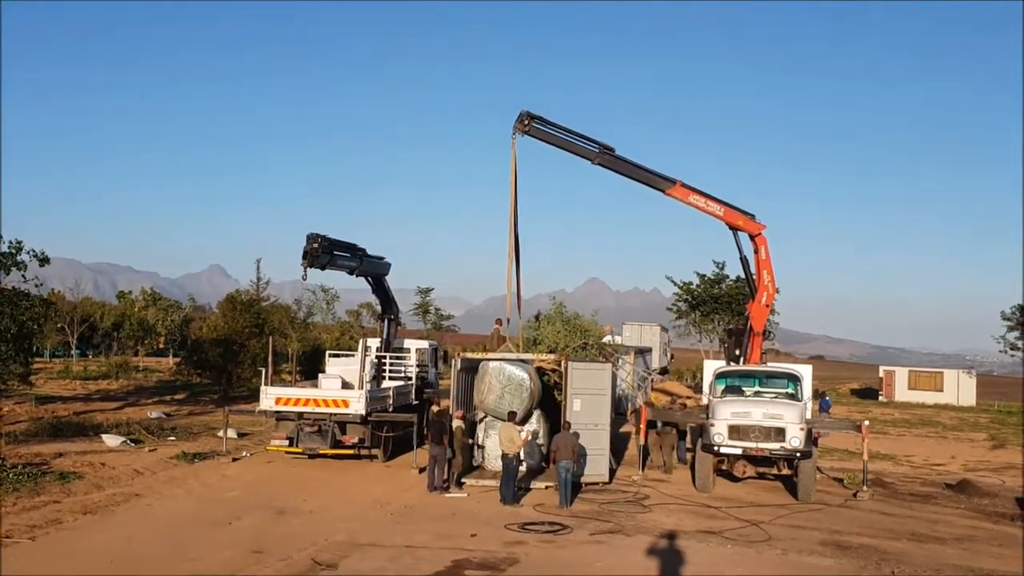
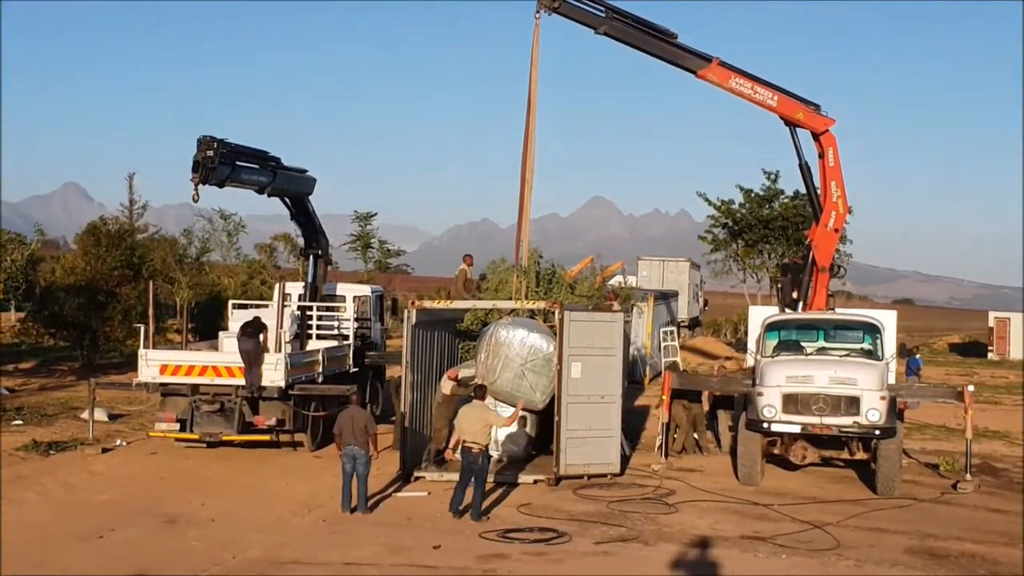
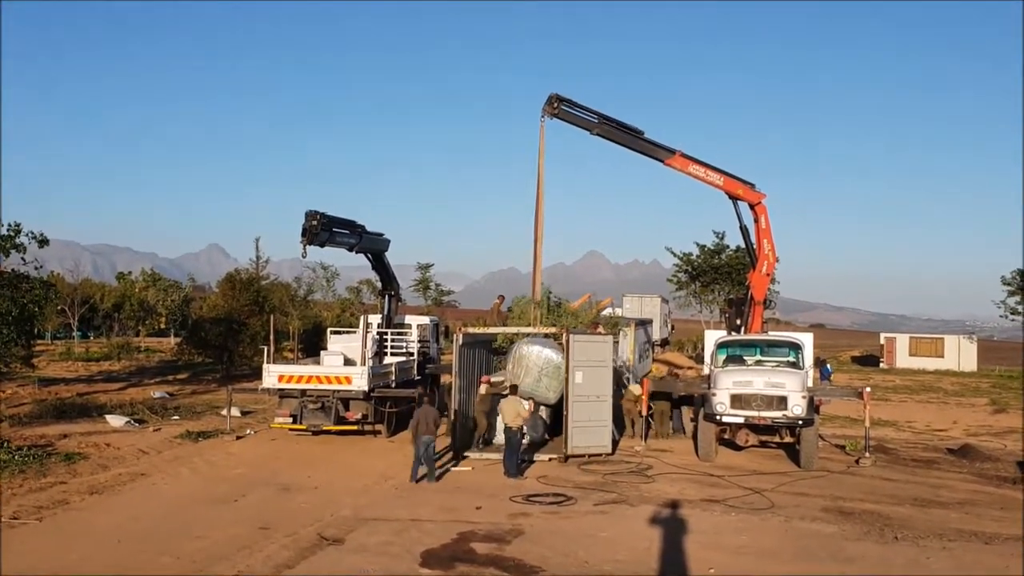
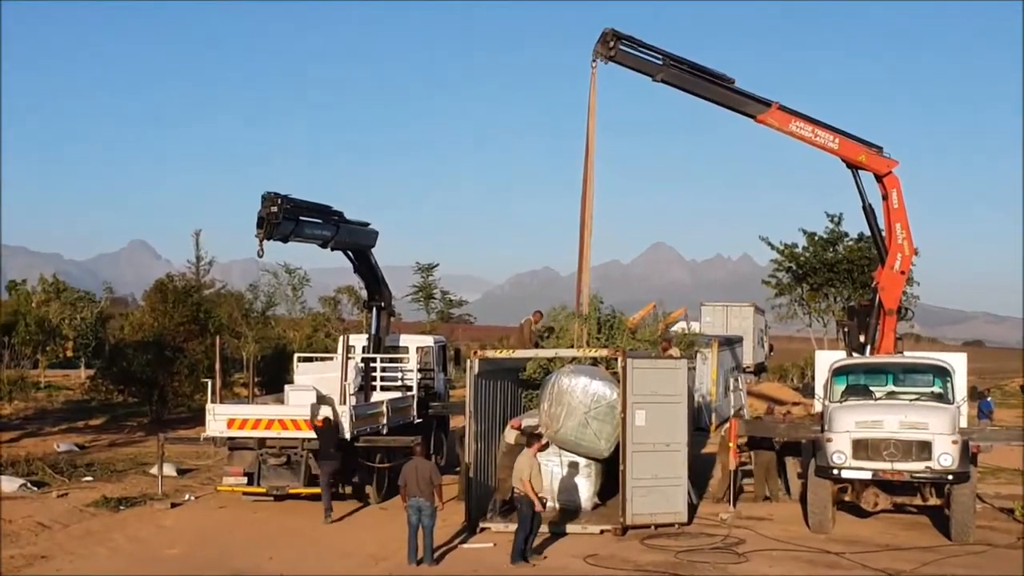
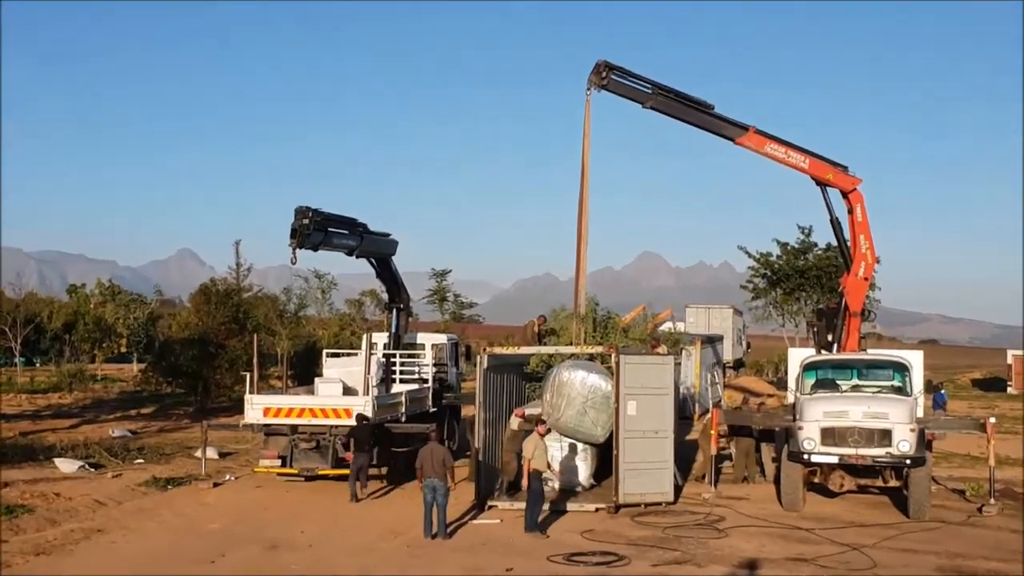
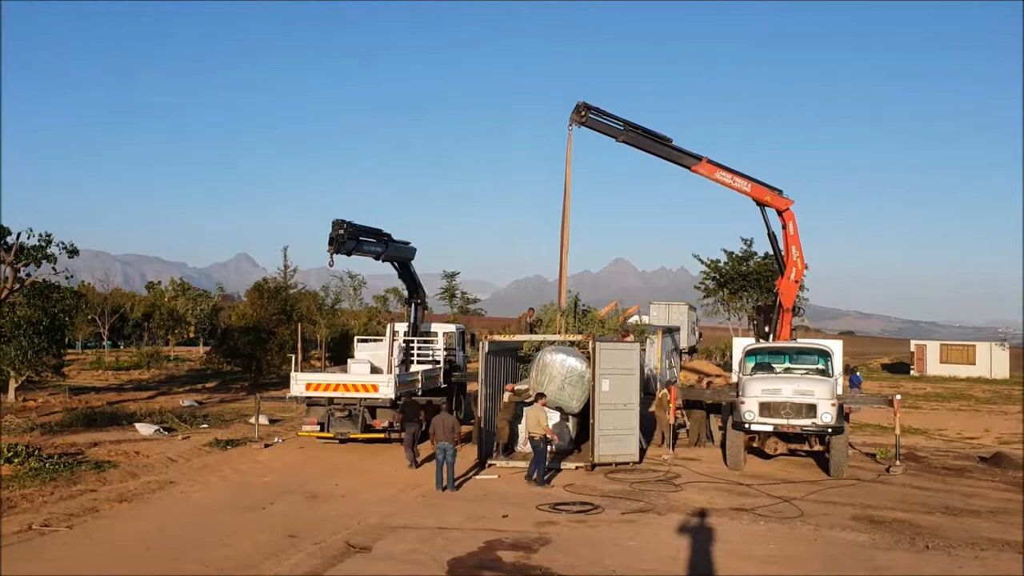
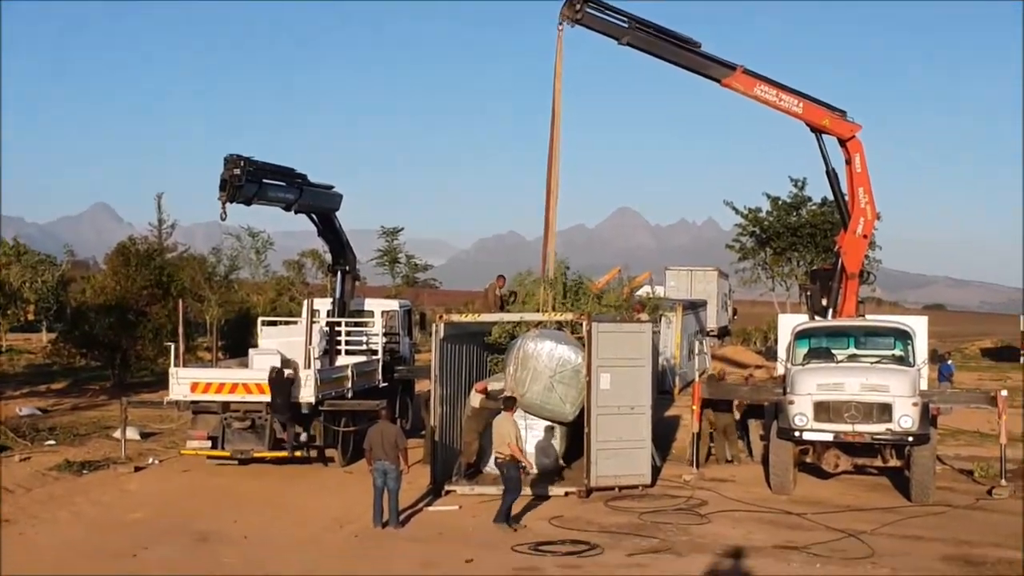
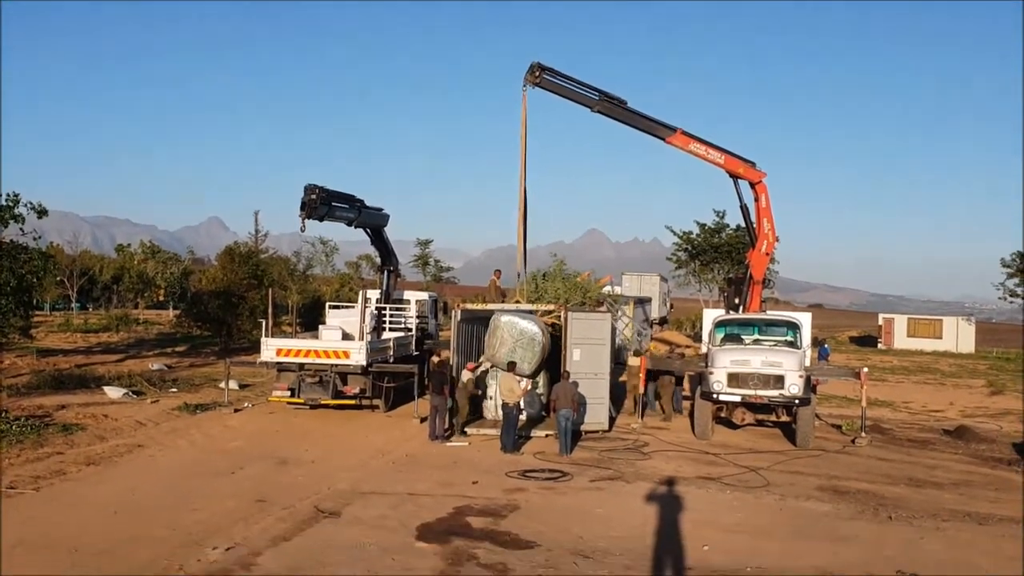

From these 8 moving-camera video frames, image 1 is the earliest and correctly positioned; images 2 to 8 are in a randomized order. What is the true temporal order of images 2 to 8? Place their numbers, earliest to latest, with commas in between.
8, 3, 6, 5, 4, 7, 2
